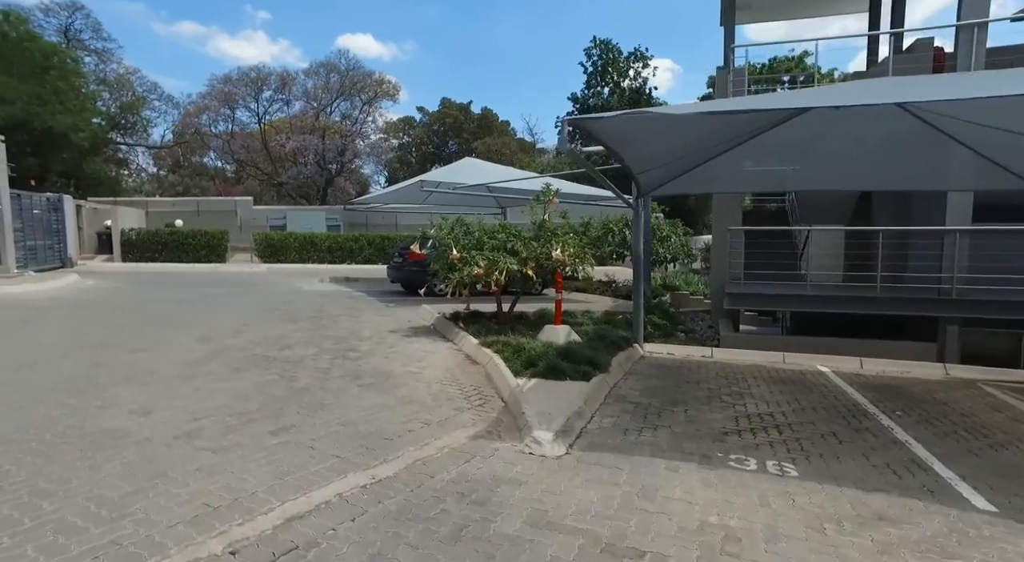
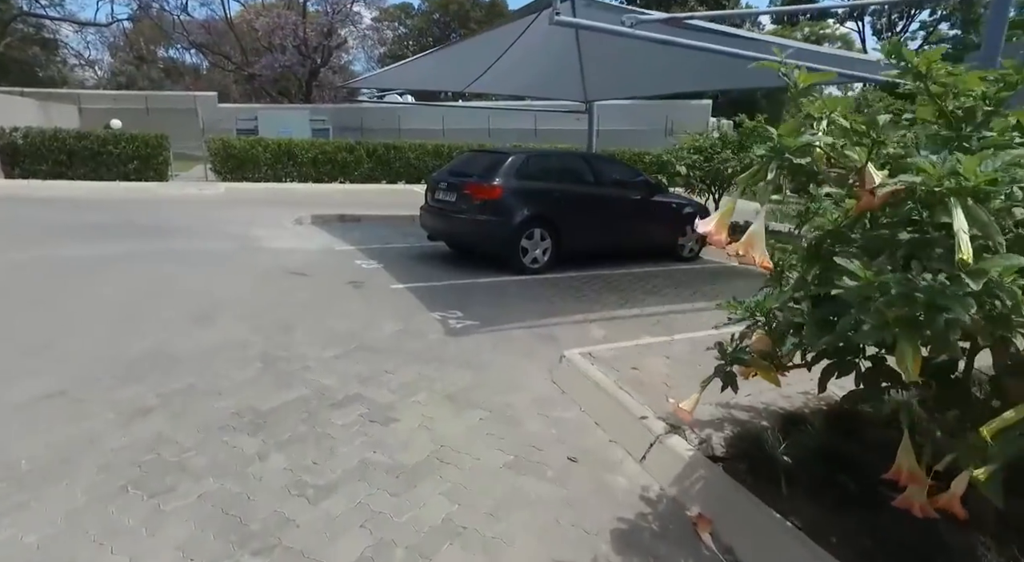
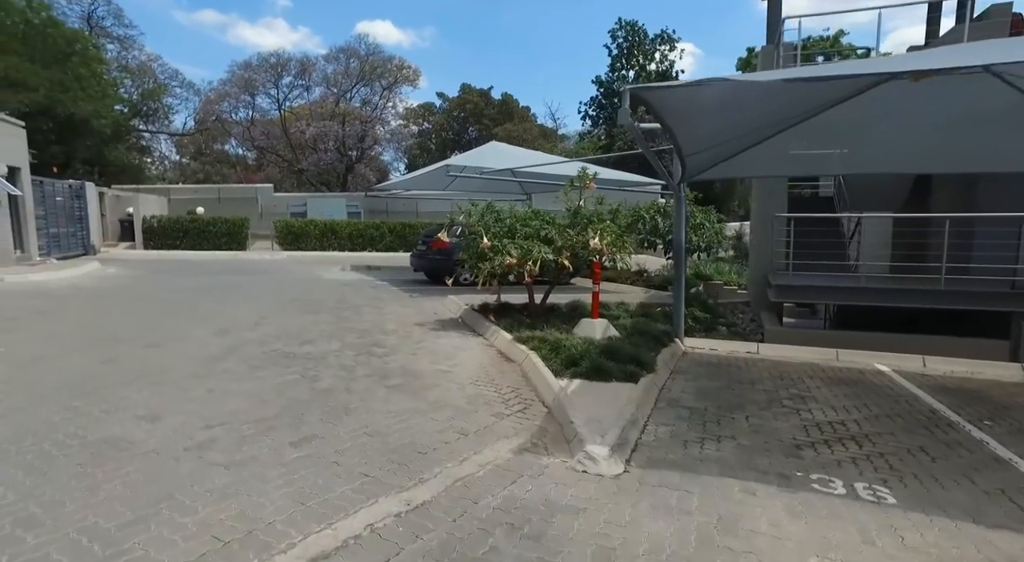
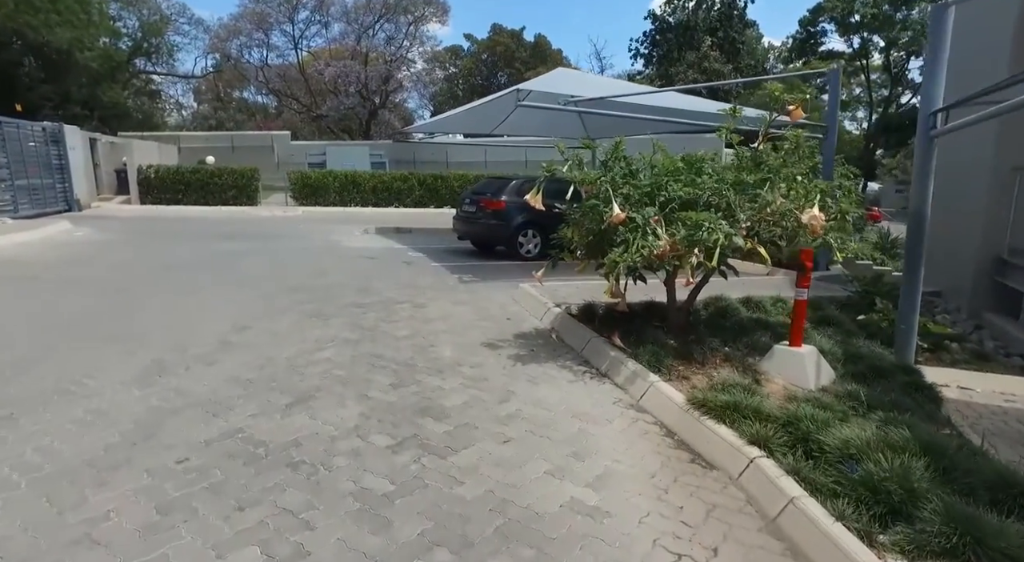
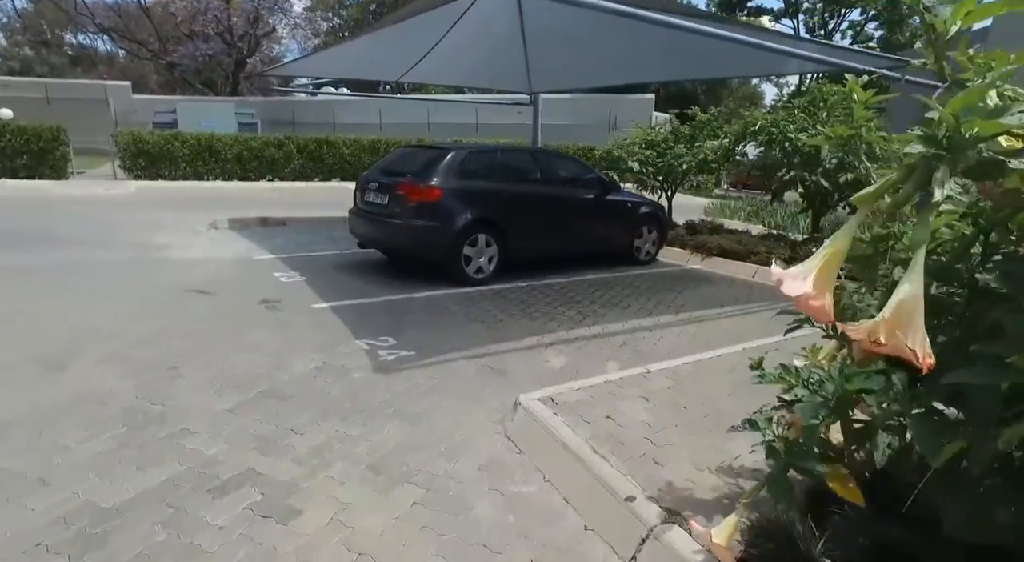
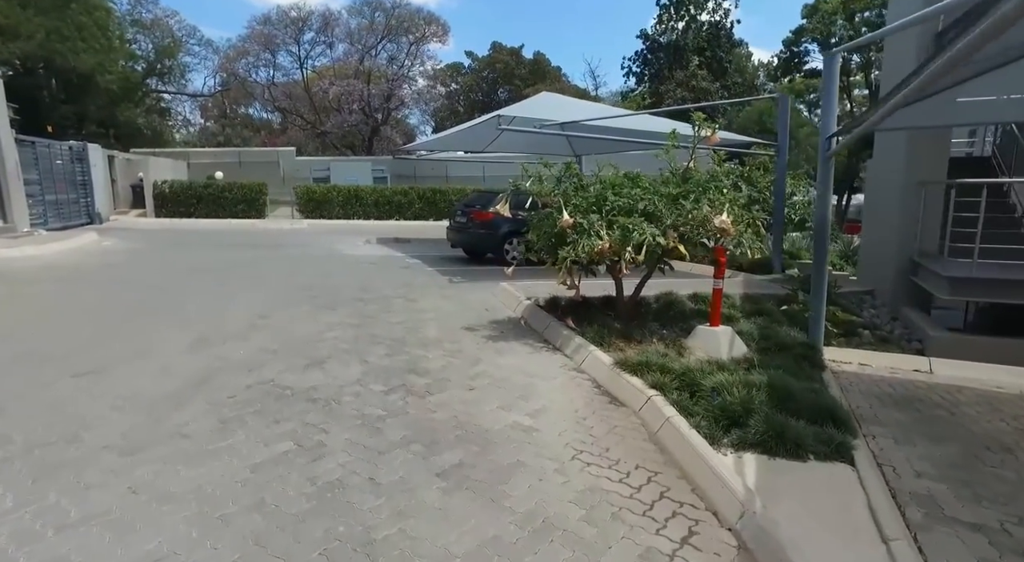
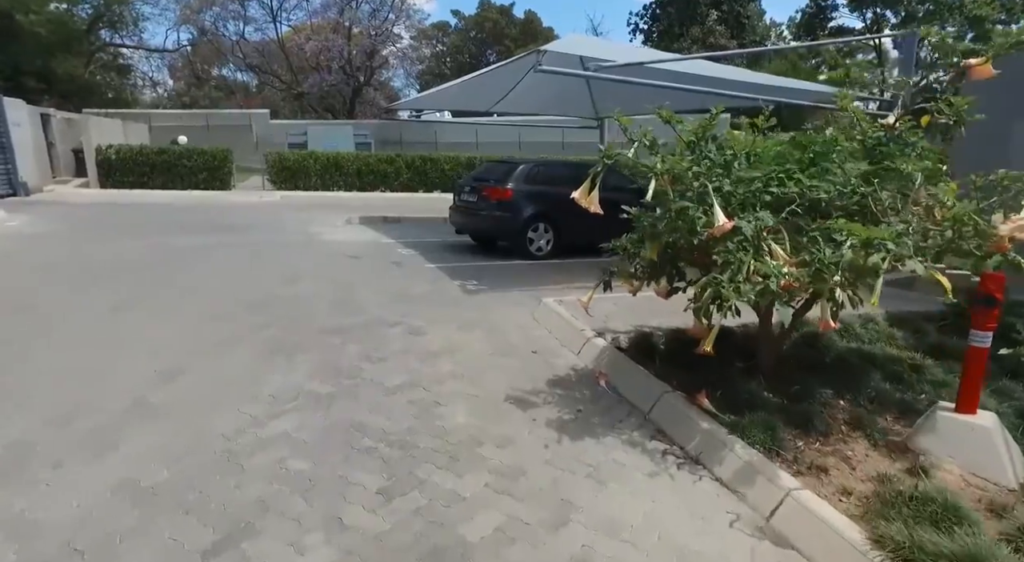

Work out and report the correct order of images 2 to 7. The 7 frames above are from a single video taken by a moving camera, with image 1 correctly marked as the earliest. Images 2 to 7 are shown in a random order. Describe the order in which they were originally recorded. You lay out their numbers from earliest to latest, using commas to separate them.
3, 6, 4, 7, 2, 5
